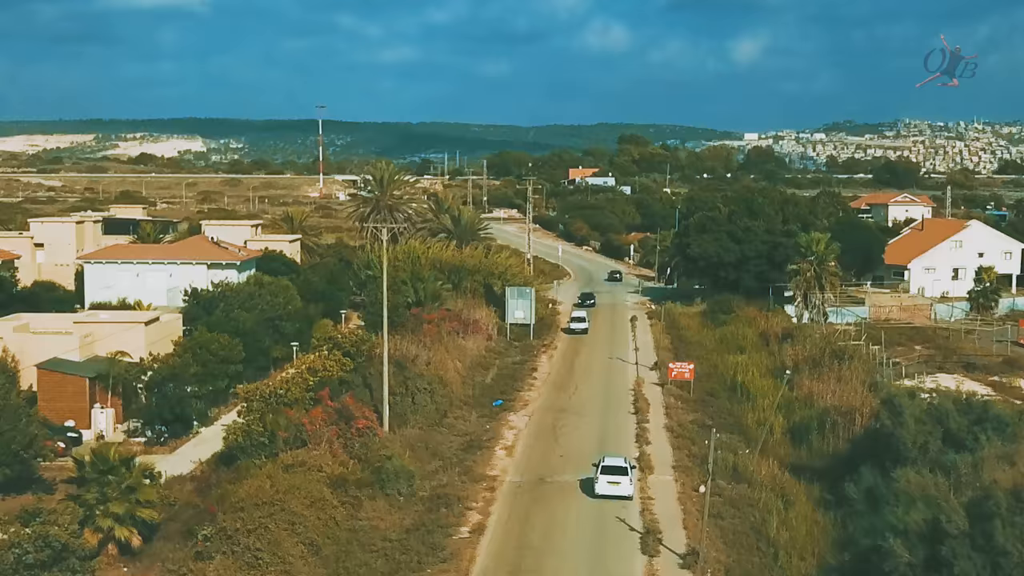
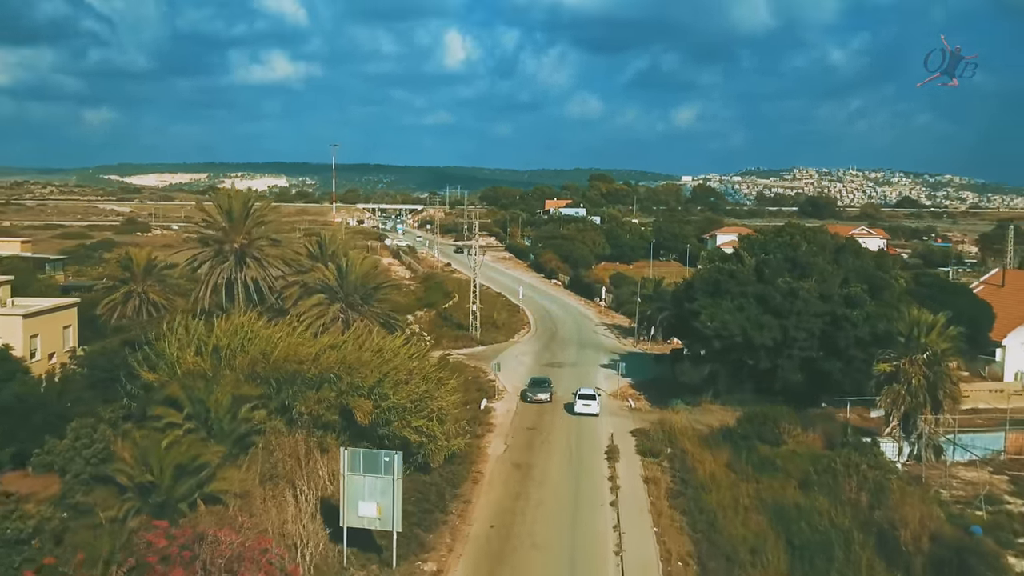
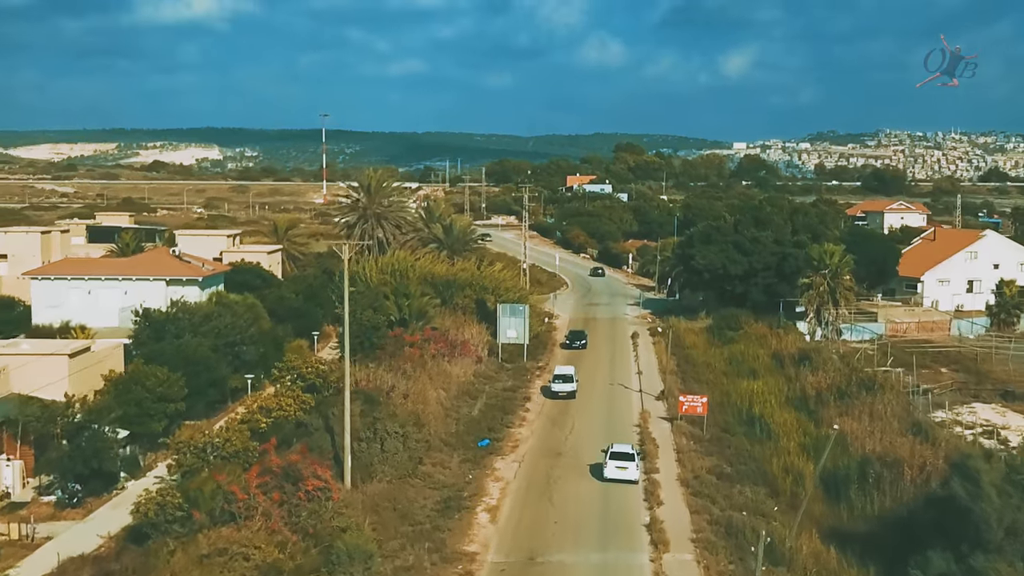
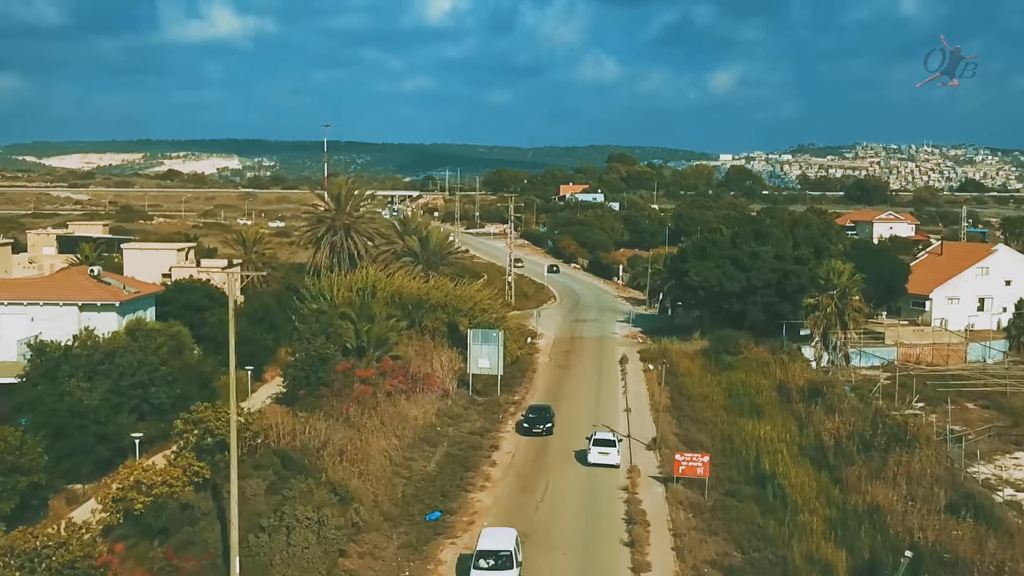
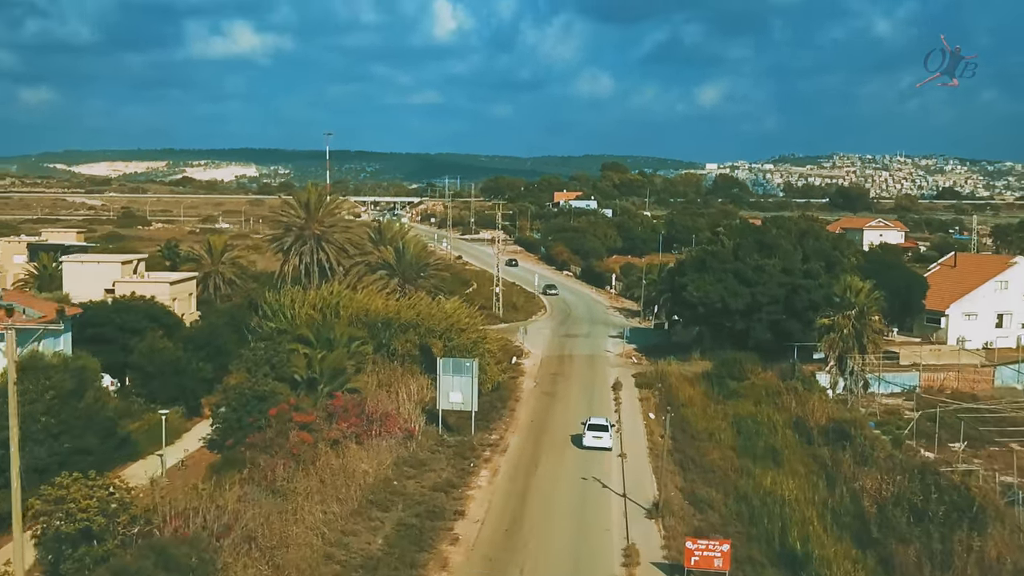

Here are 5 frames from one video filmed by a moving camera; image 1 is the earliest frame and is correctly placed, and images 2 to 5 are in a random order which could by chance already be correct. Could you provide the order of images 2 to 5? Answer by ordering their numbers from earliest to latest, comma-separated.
3, 4, 5, 2
